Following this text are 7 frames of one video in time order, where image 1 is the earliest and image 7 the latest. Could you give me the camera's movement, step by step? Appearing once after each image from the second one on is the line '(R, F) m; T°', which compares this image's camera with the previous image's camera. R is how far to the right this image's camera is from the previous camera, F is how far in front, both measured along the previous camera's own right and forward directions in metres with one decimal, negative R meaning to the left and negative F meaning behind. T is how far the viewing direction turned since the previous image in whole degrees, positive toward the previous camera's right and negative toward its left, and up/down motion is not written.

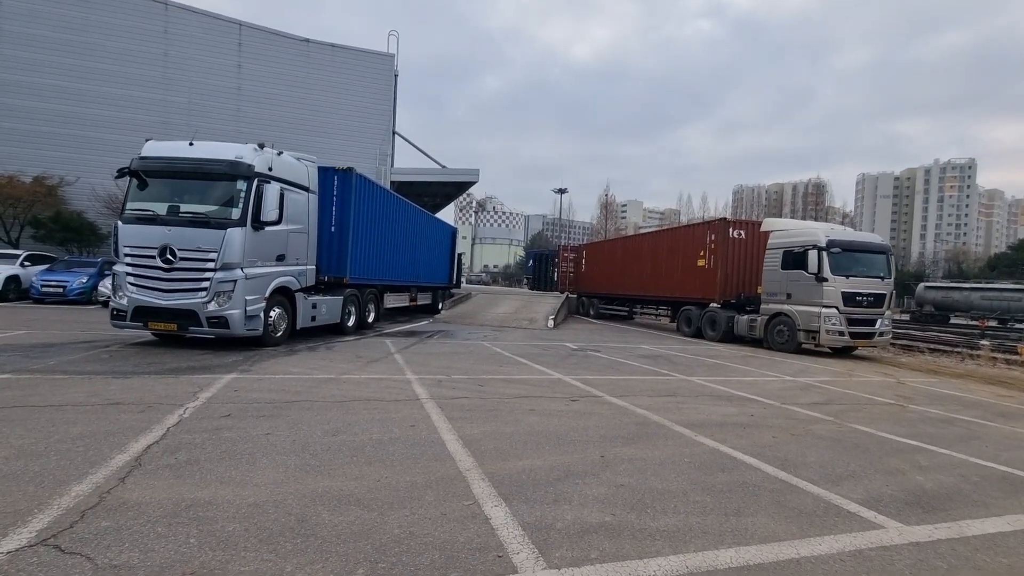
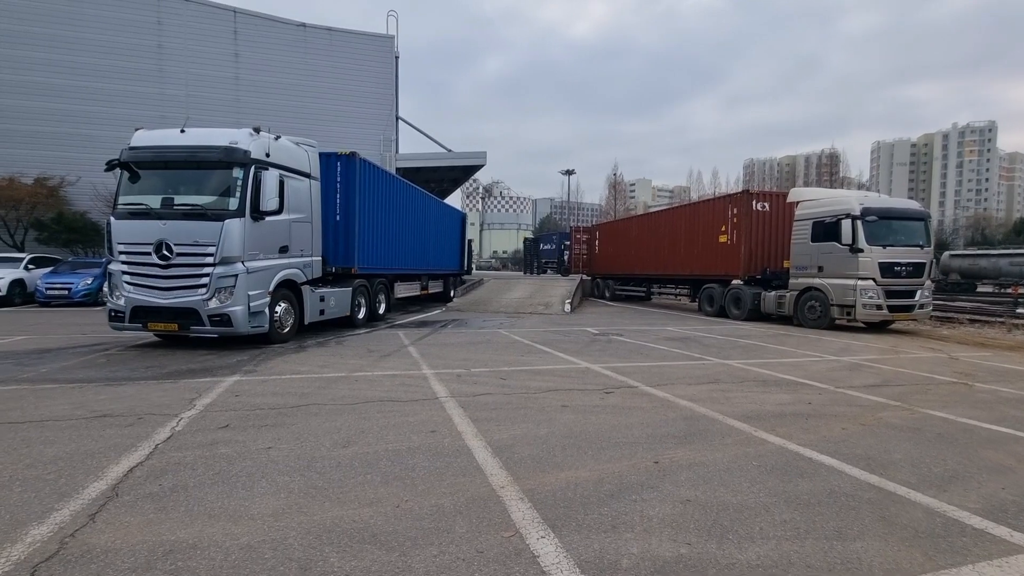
(-0.2, +0.7) m; -1°
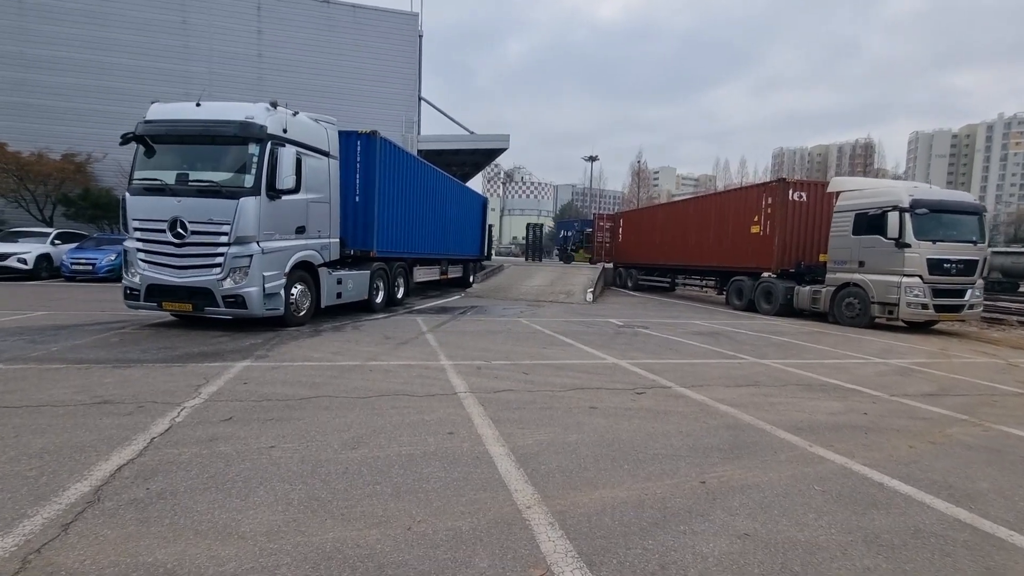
(-0.1, +0.5) m; -2°
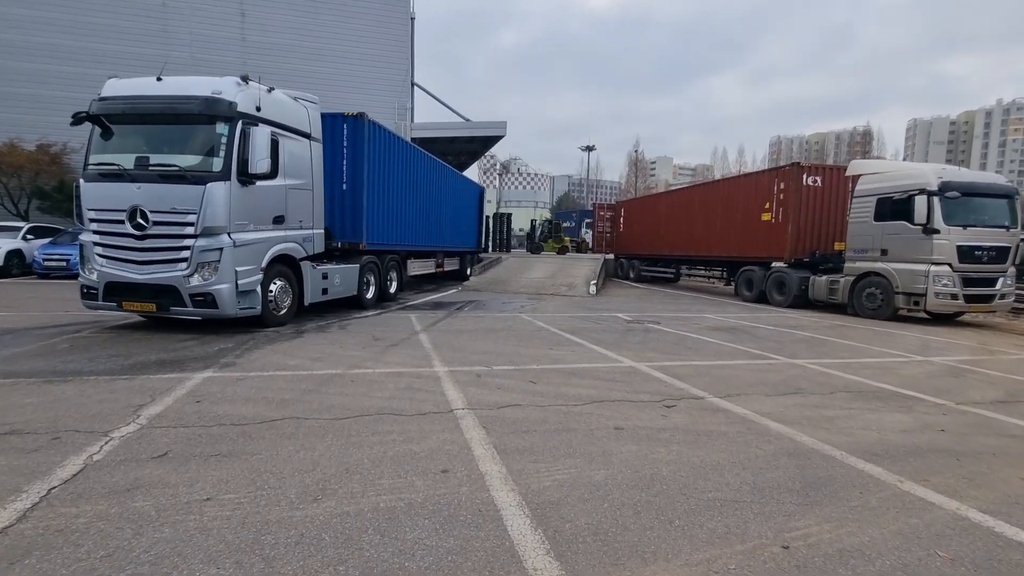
(-0.1, +1.0) m; 0°
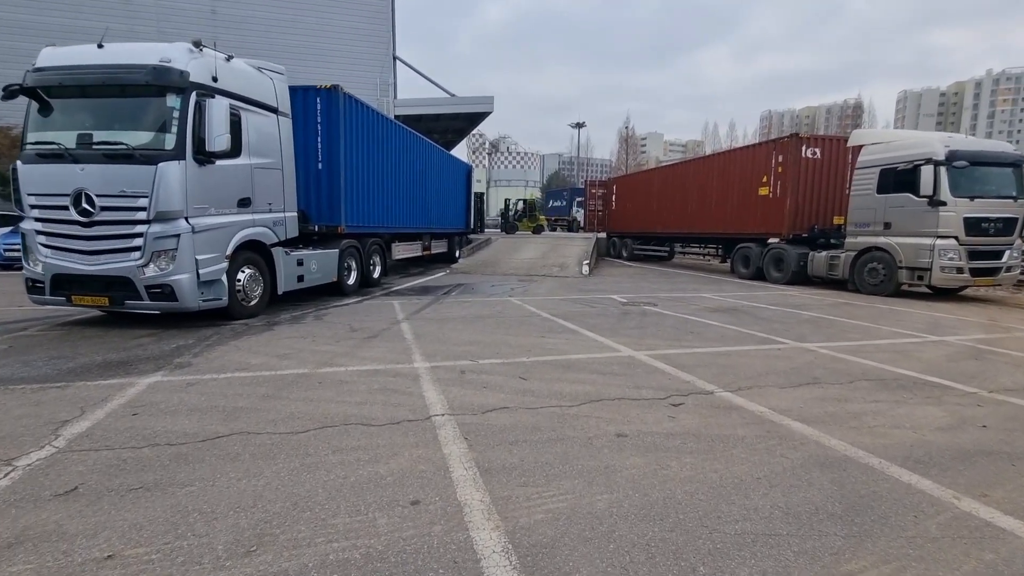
(+0.1, +0.6) m; +1°
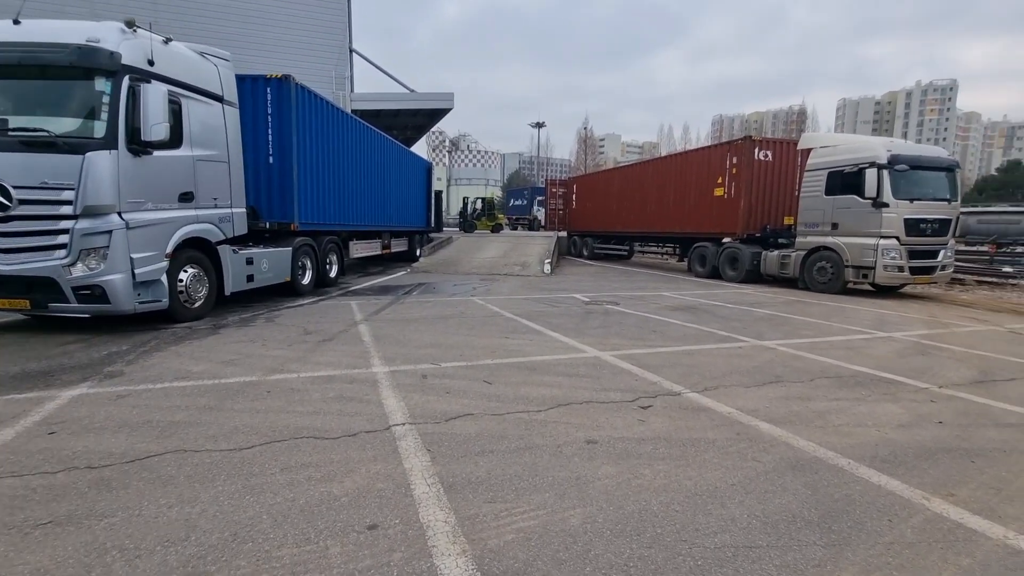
(0.0, +0.2) m; +5°
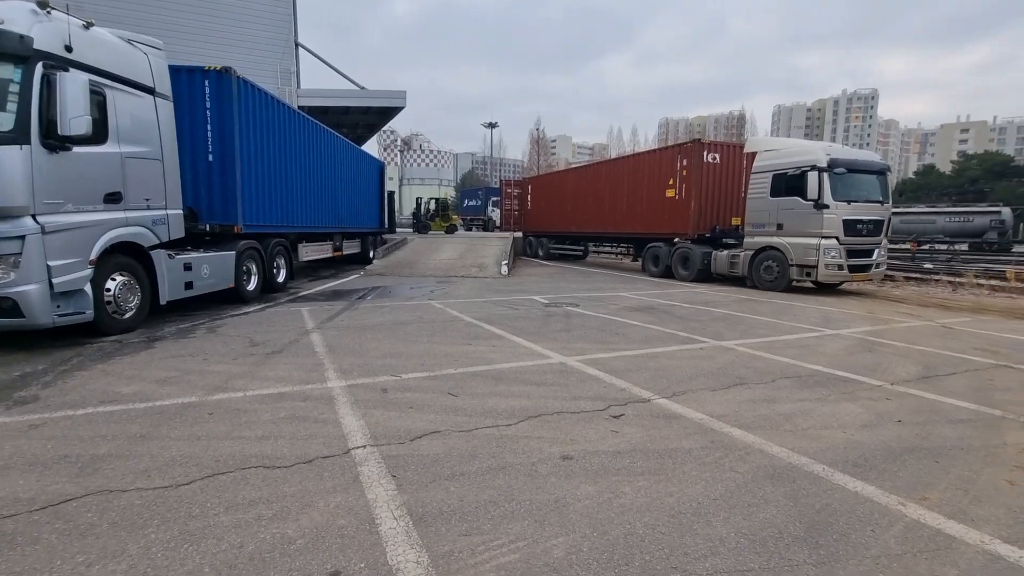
(-0.1, +0.2) m; +5°
